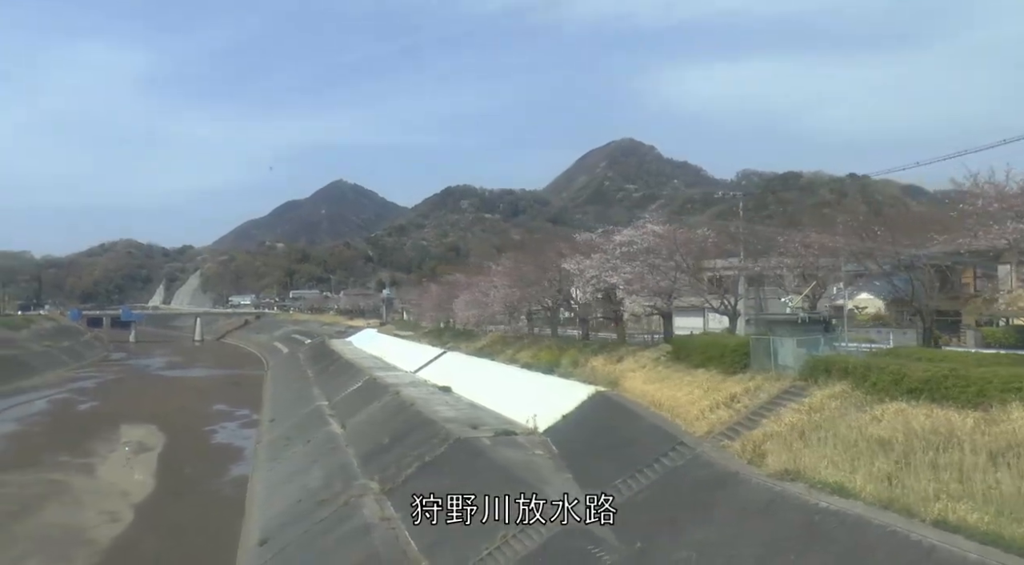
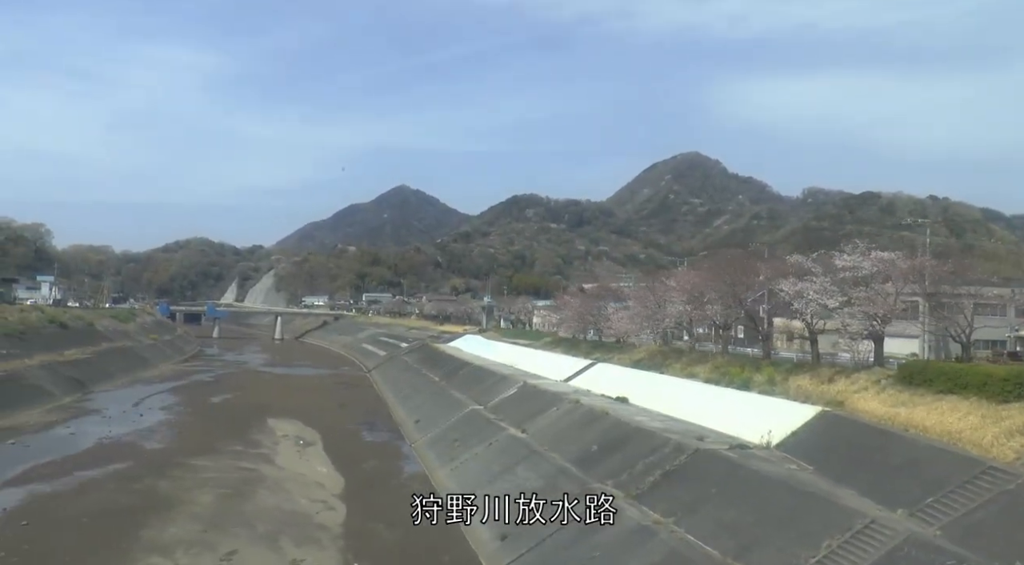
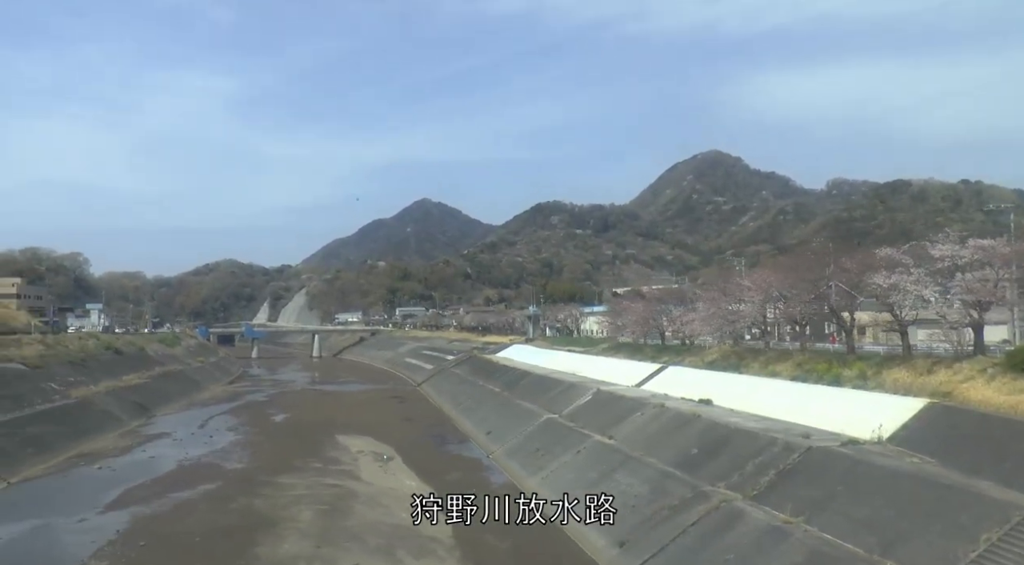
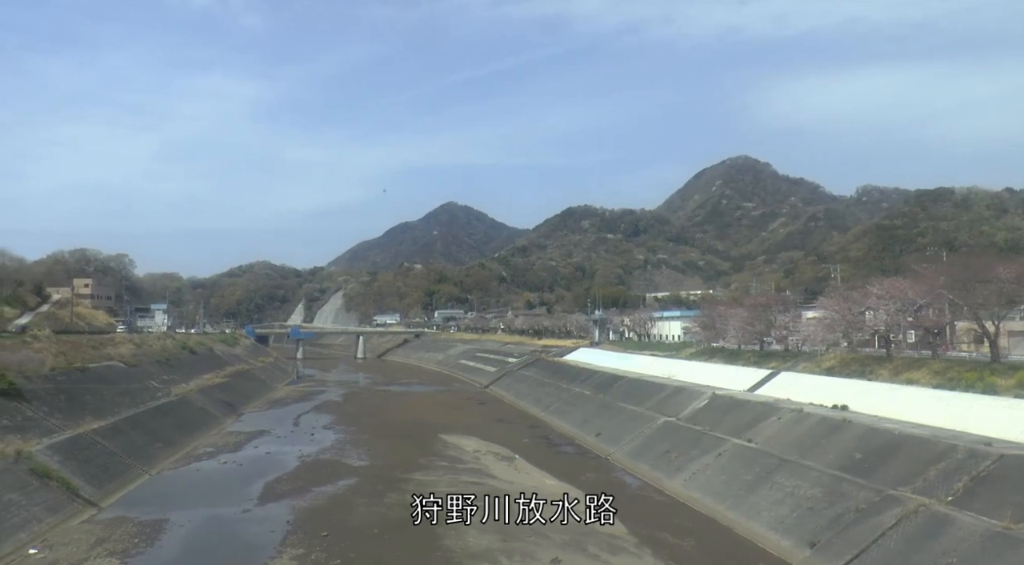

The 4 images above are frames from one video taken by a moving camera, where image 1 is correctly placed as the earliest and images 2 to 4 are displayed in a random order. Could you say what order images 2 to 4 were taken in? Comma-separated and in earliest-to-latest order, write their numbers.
2, 3, 4
